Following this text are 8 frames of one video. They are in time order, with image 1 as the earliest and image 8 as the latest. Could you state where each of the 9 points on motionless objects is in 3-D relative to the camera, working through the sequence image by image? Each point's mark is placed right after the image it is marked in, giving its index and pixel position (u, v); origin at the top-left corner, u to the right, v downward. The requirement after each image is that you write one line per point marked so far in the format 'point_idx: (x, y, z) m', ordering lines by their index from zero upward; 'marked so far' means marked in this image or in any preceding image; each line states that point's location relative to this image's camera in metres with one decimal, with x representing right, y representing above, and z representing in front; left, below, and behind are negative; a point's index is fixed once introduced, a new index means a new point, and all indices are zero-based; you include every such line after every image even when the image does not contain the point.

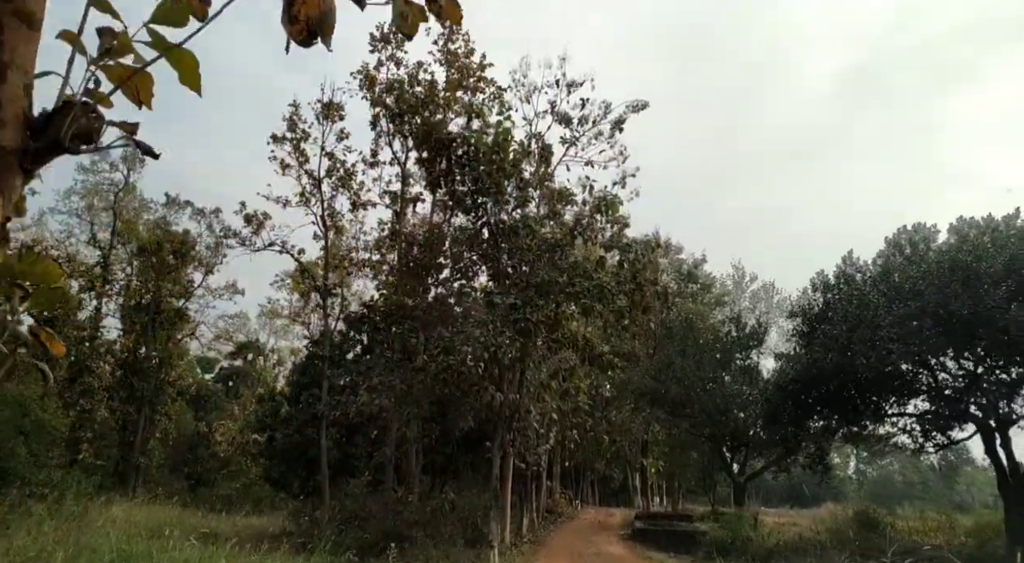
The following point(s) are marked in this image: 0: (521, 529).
0: (+0.2, -6.3, +18.3) m
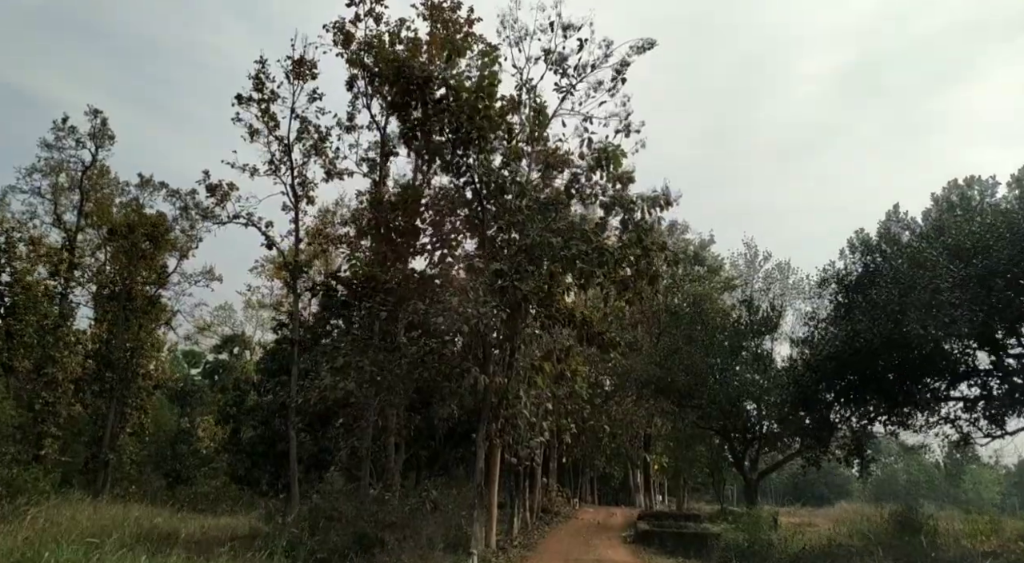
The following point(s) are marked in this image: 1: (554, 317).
0: (0.0, -5.7, +16.4) m
1: (+0.7, -0.6, +12.8) m
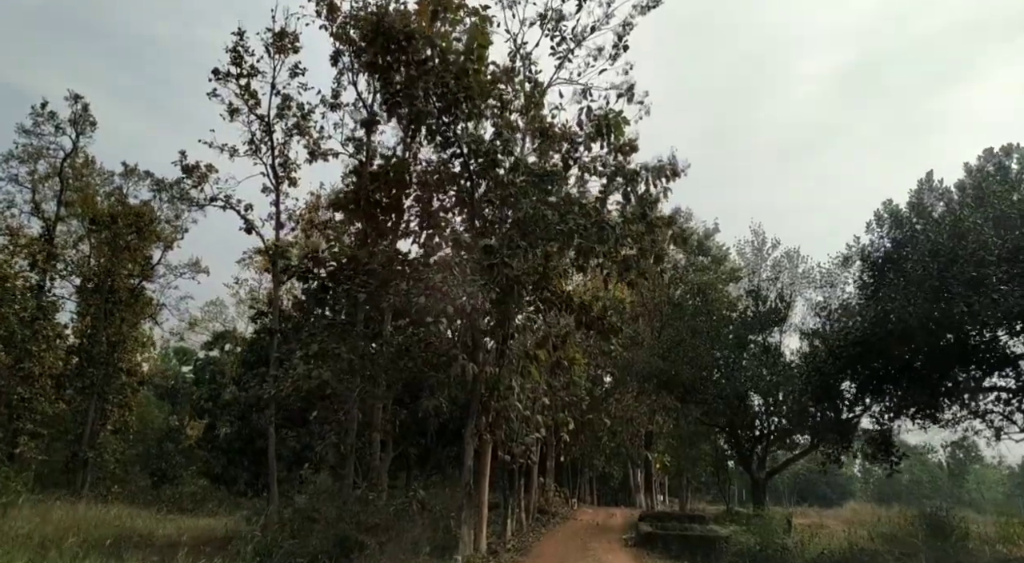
0: (-0.2, -5.4, +15.4) m
1: (+0.6, -0.3, +11.8) m
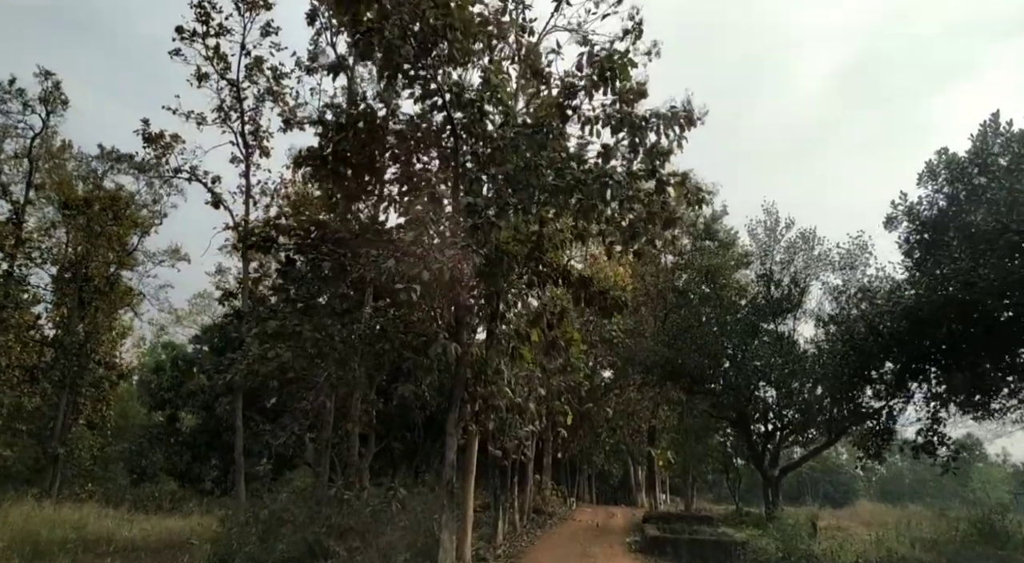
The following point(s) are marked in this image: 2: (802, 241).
0: (-0.3, -5.0, +14.0) m
1: (+0.5, +0.1, +10.4) m
2: (+7.4, +1.0, +18.2) m
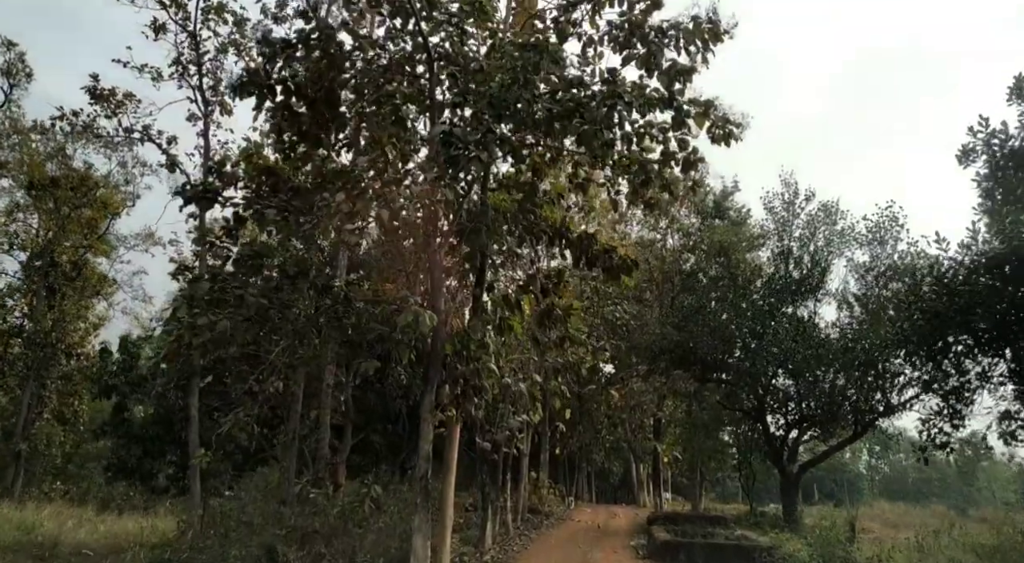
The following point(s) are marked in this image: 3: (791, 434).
0: (-0.5, -4.5, +12.3) m
1: (+0.3, +0.6, +8.7) m
2: (+7.2, +1.5, +16.6) m
3: (+7.0, -3.9, +18.1) m
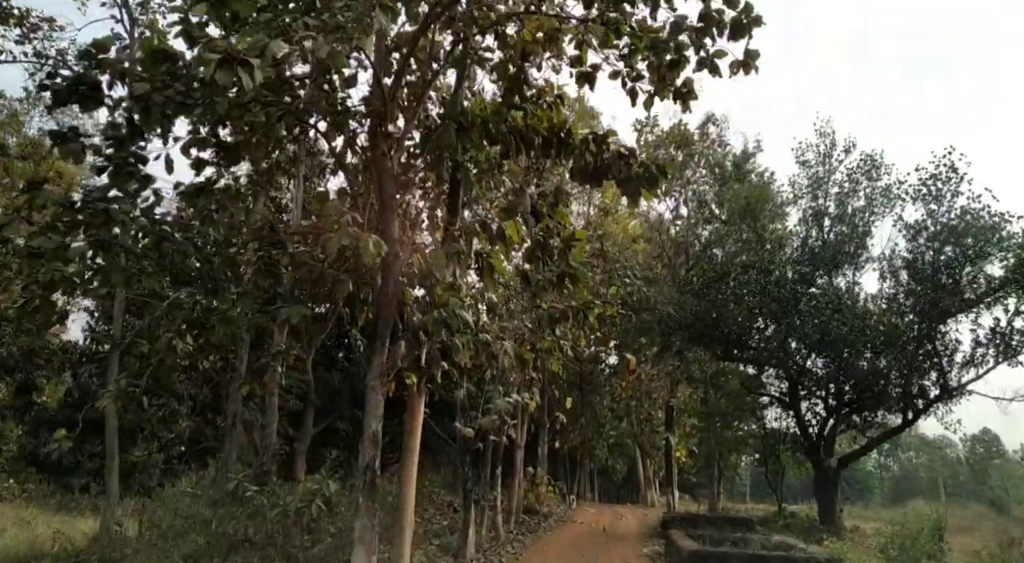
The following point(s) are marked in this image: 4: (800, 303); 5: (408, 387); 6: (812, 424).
0: (-0.6, -3.8, +10.1) m
1: (+0.1, +1.3, +6.5) m
2: (+7.1, +2.3, +14.3) m
3: (+6.8, -3.1, +15.8) m
4: (+5.5, -0.6, +14.6) m
5: (-1.0, -1.1, +7.1) m
6: (+6.6, -3.2, +16.1) m
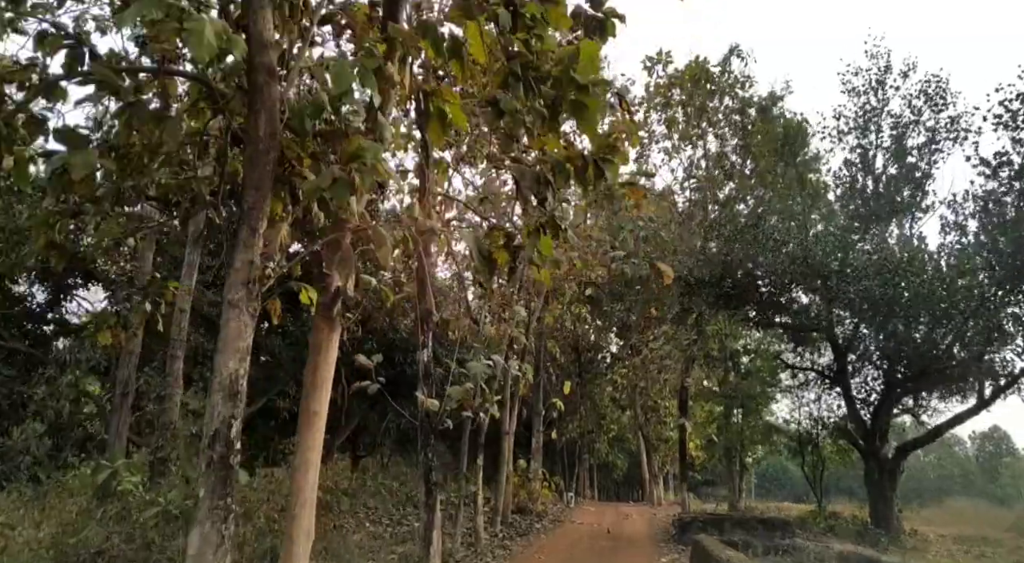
0: (-0.9, -3.0, +7.6) m
1: (-0.1, +2.1, +3.9) m
2: (+6.9, +3.1, +11.8) m
3: (+6.6, -2.3, +13.3) m
4: (+5.3, +0.2, +12.1) m
5: (-1.2, -0.3, +4.5) m
6: (+6.4, -2.4, +13.6) m
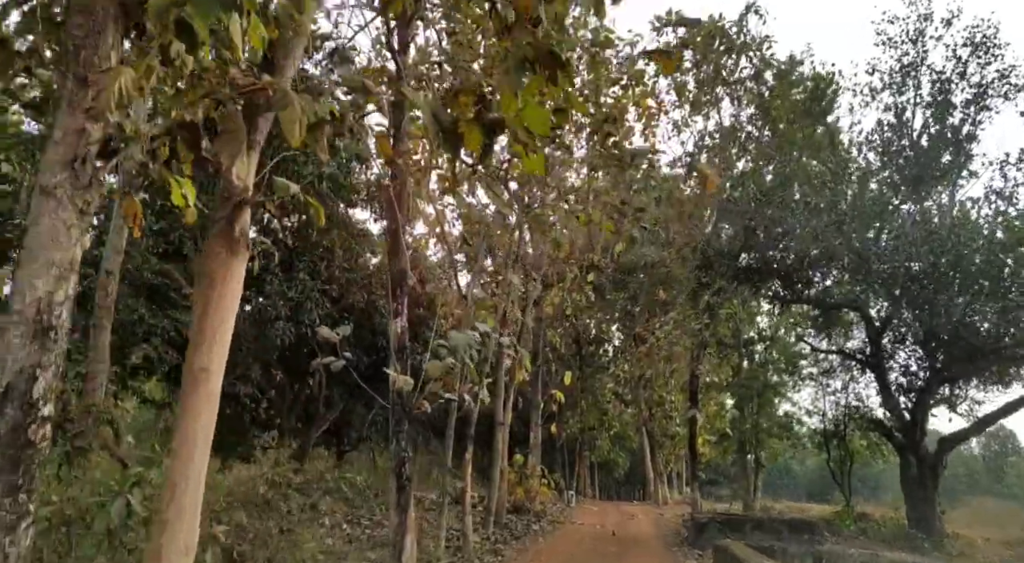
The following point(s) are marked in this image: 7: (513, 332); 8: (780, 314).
0: (-0.9, -2.6, +6.3) m
1: (-0.1, +2.5, +2.7) m
2: (+6.8, +3.4, +10.6) m
3: (+6.5, -1.9, +12.0) m
4: (+5.2, +0.6, +10.8) m
5: (-1.3, +0.1, +3.3) m
6: (+6.3, -2.0, +12.3) m
7: (0.0, -0.8, +11.8) m
8: (+4.7, -0.7, +13.2) m
